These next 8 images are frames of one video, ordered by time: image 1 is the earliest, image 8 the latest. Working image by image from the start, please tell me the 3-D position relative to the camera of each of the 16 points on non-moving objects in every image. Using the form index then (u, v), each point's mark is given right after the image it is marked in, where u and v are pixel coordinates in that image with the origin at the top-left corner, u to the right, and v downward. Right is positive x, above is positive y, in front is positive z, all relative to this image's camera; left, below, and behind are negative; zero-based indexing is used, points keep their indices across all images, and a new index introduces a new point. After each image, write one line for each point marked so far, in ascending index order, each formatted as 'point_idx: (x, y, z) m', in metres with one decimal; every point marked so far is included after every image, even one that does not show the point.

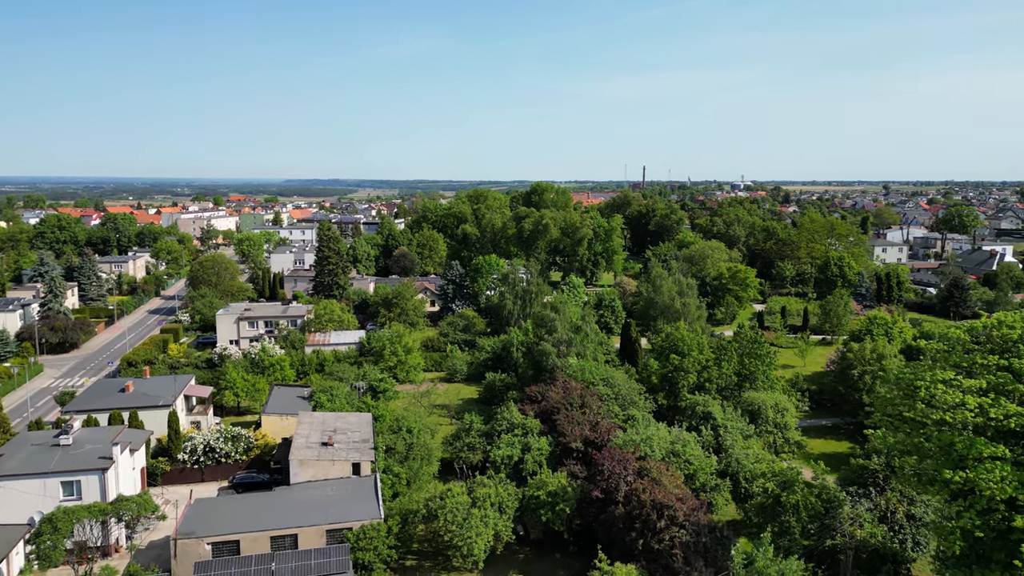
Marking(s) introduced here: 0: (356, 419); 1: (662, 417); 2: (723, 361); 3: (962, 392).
0: (-3.7, -3.1, +17.3) m
1: (+4.0, -3.4, +19.6) m
2: (+5.7, -2.0, +19.9) m
3: (+5.9, -1.4, +9.7) m
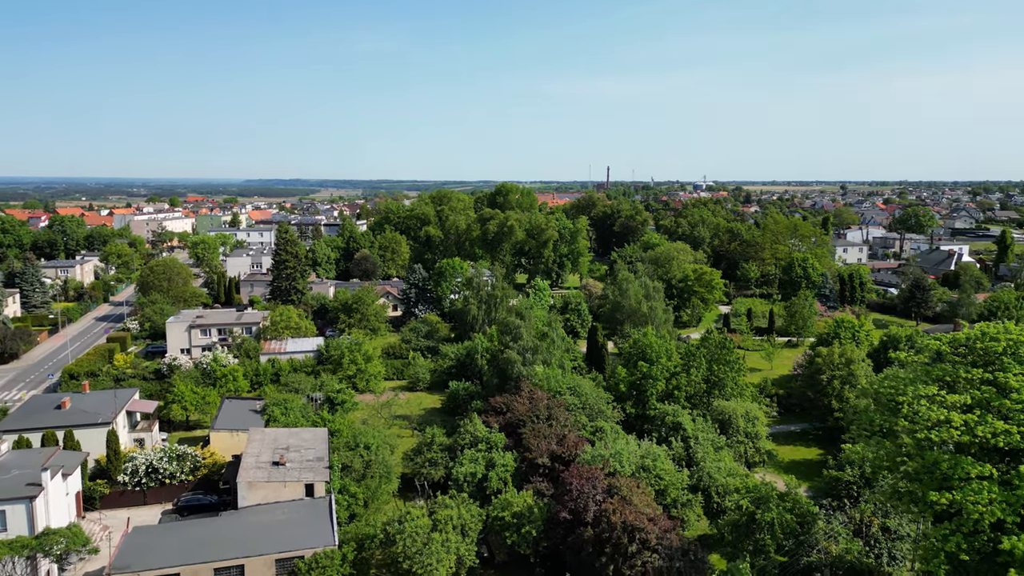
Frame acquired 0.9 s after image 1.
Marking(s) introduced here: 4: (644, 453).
0: (-4.5, -3.3, +16.4) m
1: (+3.1, -3.6, +19.0) m
2: (+4.8, -2.1, +19.5) m
3: (+5.4, -1.5, +9.2) m
4: (+2.5, -3.2, +14.2) m
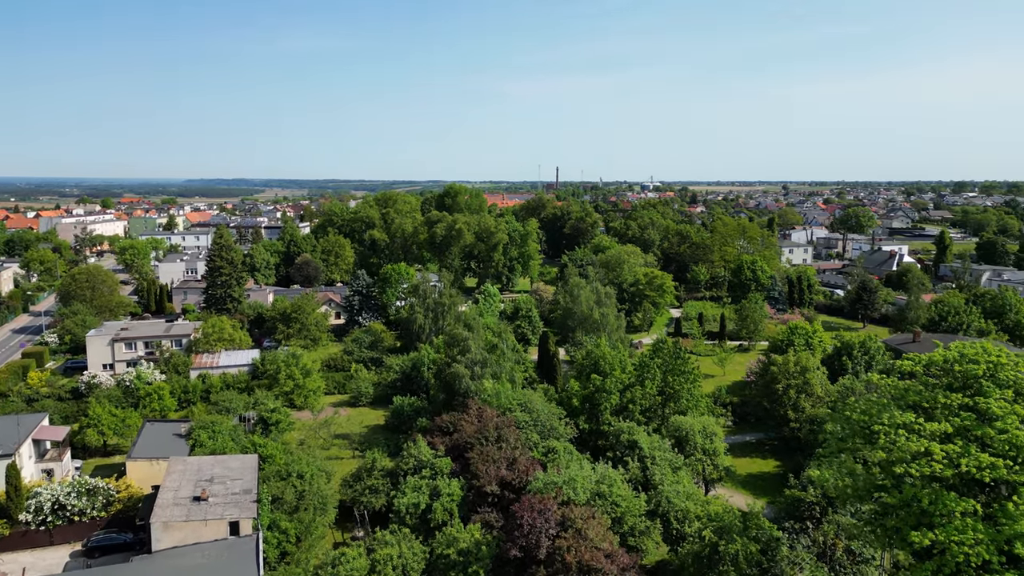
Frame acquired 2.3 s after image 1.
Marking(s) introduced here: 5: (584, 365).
0: (-5.6, -3.6, +15.1) m
1: (+1.8, -3.8, +18.2) m
2: (+3.4, -2.3, +18.7) m
3: (+4.8, -1.7, +8.5) m
4: (+1.6, -3.4, +13.4) m
5: (+1.9, -2.1, +19.8) m
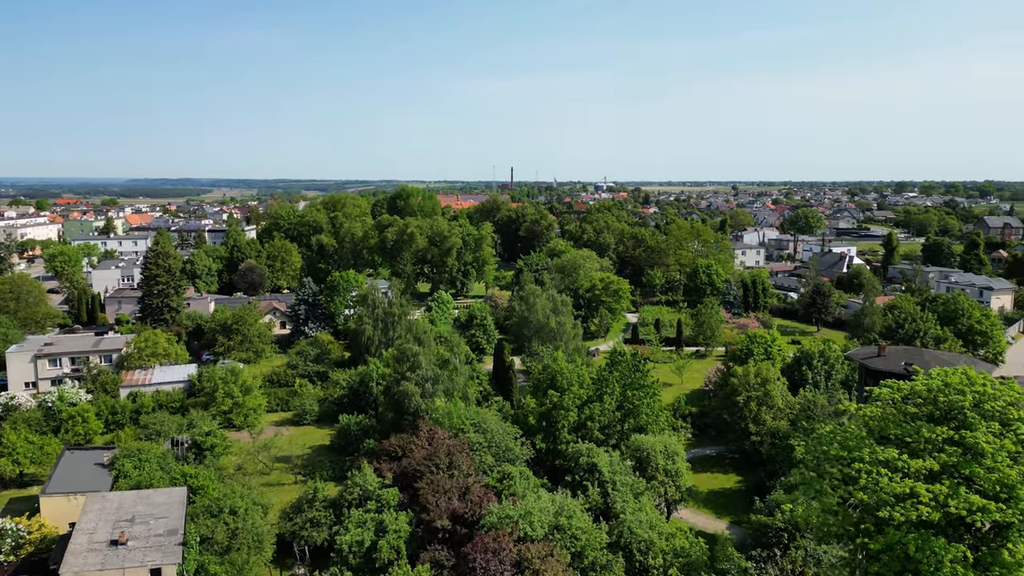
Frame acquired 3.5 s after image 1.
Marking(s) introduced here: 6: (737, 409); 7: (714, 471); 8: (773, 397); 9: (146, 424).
0: (-6.5, -3.9, +13.8) m
1: (+0.7, -4.1, +17.3) m
2: (+2.3, -2.6, +18.0) m
3: (+4.2, -2.0, +7.9) m
4: (+0.8, -3.7, +12.5) m
5: (+0.7, -2.4, +18.9) m
6: (+6.0, -3.2, +19.5) m
7: (+5.3, -4.8, +19.2) m
8: (+6.7, -2.8, +18.9) m
9: (-9.8, -3.6, +19.6) m
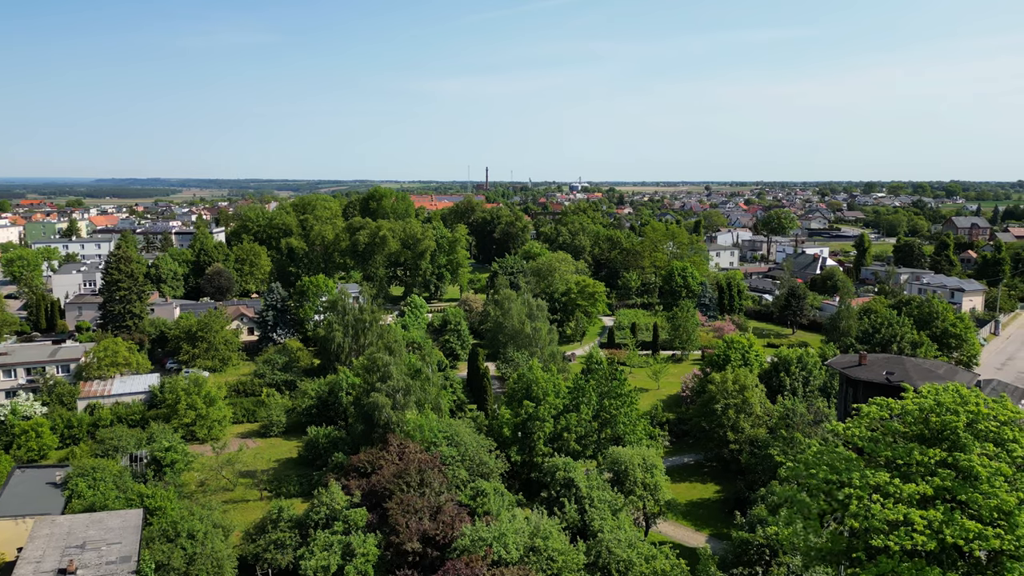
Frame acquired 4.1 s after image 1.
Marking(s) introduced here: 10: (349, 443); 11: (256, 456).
0: (-7.0, -4.1, +13.0) m
1: (+0.1, -4.3, +16.8) m
2: (+1.7, -2.8, +17.5) m
3: (+4.0, -2.2, +7.5) m
4: (+0.3, -3.9, +12.0) m
5: (+0.1, -2.5, +18.4) m
6: (+5.3, -3.4, +19.2) m
7: (+4.6, -4.9, +18.9) m
8: (+6.0, -3.0, +18.6) m
9: (-10.4, -3.8, +18.7) m
10: (-4.0, -3.8, +18.0) m
11: (-6.9, -4.5, +19.7) m
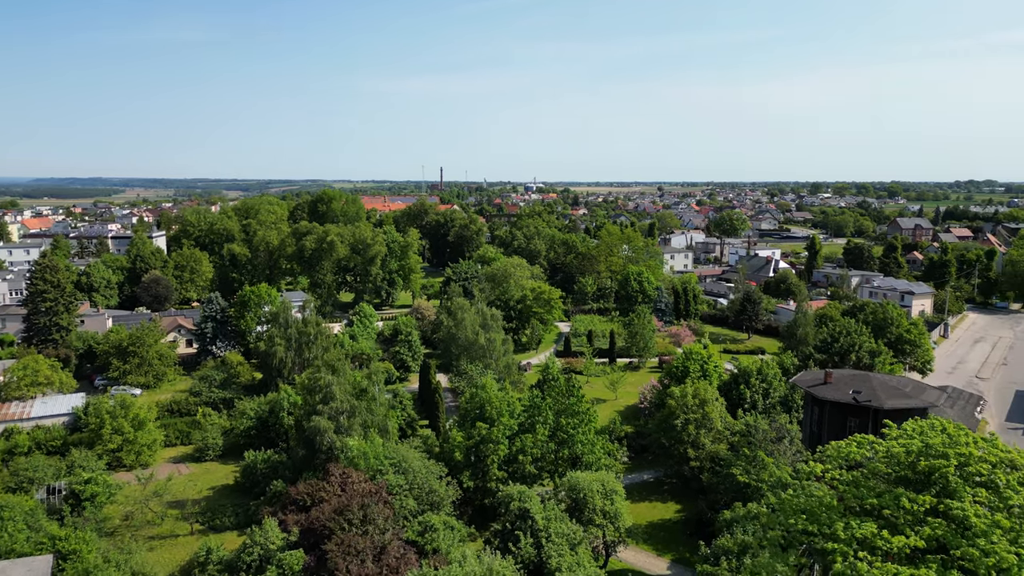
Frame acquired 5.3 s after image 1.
0: (-7.8, -4.5, +11.6) m
1: (-0.9, -4.6, +15.8) m
2: (+0.6, -3.1, +16.6) m
3: (+3.5, -2.5, +6.8) m
4: (-0.4, -4.2, +11.0) m
5: (-1.1, -2.9, +17.4) m
6: (+4.1, -3.7, +18.5) m
7: (+3.5, -5.2, +18.2) m
8: (+4.9, -3.2, +18.0) m
9: (-11.5, -4.2, +17.1) m
10: (-5.1, -4.1, +16.8) m
11: (-8.0, -4.9, +18.3) m
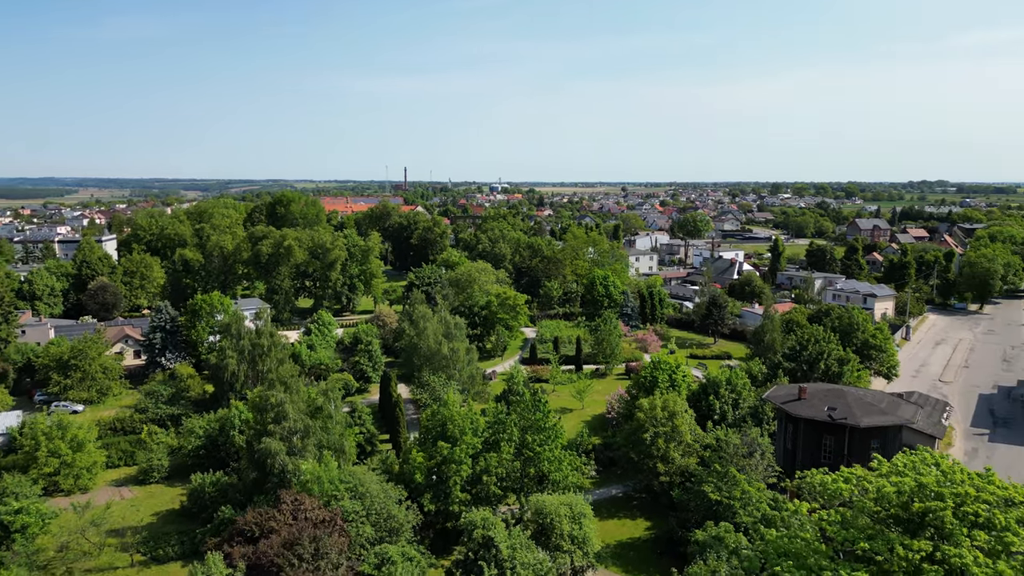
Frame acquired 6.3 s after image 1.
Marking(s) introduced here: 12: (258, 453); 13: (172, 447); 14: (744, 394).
0: (-8.3, -4.8, +10.5) m
1: (-1.7, -4.9, +15.0) m
2: (-0.2, -3.3, +15.9) m
3: (+3.1, -2.7, +6.2) m
4: (-0.9, -4.5, +10.3) m
5: (-1.9, -3.1, +16.7) m
6: (+3.2, -3.9, +17.9) m
7: (+2.6, -5.5, +17.6) m
8: (+4.0, -3.5, +17.5) m
9: (-12.3, -4.5, +15.9) m
10: (-5.9, -4.4, +15.8) m
11: (-8.9, -5.2, +17.2) m
12: (-5.3, -3.4, +15.3) m
13: (-9.1, -4.3, +19.8) m
14: (+6.0, -2.7, +18.9) m
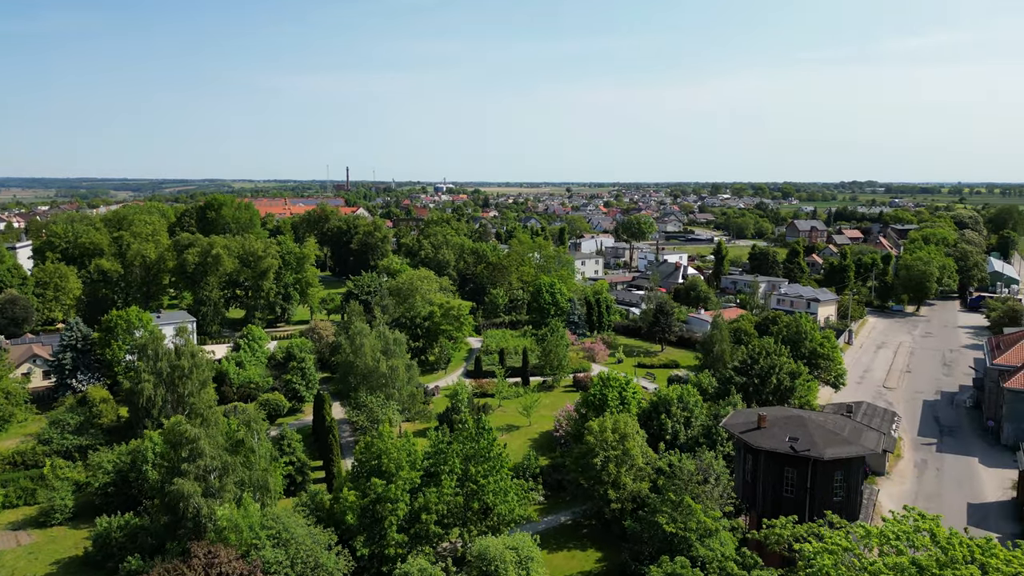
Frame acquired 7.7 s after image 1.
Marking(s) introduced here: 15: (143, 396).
0: (-9.0, -5.3, +8.8) m
1: (-2.8, -5.3, +13.7) m
2: (-1.4, -3.7, +14.7) m
3: (+2.6, -3.1, +5.3) m
4: (-1.7, -4.9, +9.1) m
5: (-3.1, -3.5, +15.3) m
6: (+1.9, -4.3, +17.0) m
7: (+1.3, -5.8, +16.6) m
8: (+2.7, -3.8, +16.6) m
9: (-13.5, -5.0, +13.8) m
10: (-7.0, -4.9, +14.2) m
11: (-10.1, -5.7, +15.4) m
12: (-6.4, -3.9, +13.7) m
13: (-10.6, -4.7, +17.9) m
14: (+4.6, -3.1, +18.2) m
15: (-10.1, -3.0, +20.2) m
